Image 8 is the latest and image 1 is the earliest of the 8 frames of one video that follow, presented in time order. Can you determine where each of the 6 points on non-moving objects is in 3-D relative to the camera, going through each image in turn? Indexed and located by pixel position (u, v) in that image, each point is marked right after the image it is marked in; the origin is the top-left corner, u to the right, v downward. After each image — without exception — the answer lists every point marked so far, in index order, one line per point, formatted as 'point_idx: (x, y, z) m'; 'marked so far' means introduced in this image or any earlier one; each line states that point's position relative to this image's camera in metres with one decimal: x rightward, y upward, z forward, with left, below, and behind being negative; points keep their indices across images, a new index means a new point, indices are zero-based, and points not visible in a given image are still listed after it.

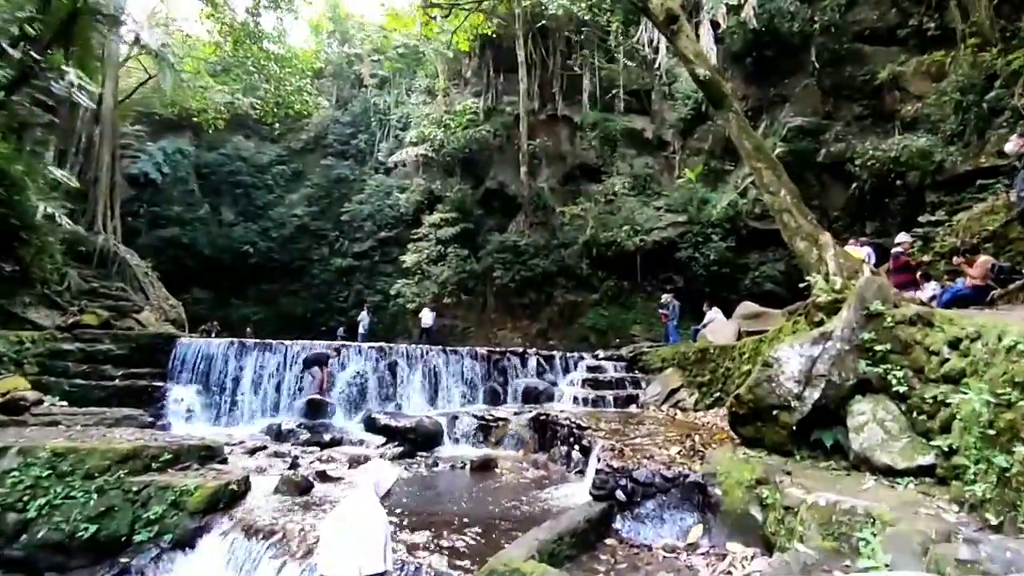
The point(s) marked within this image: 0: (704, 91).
0: (+2.3, +2.4, +6.7) m
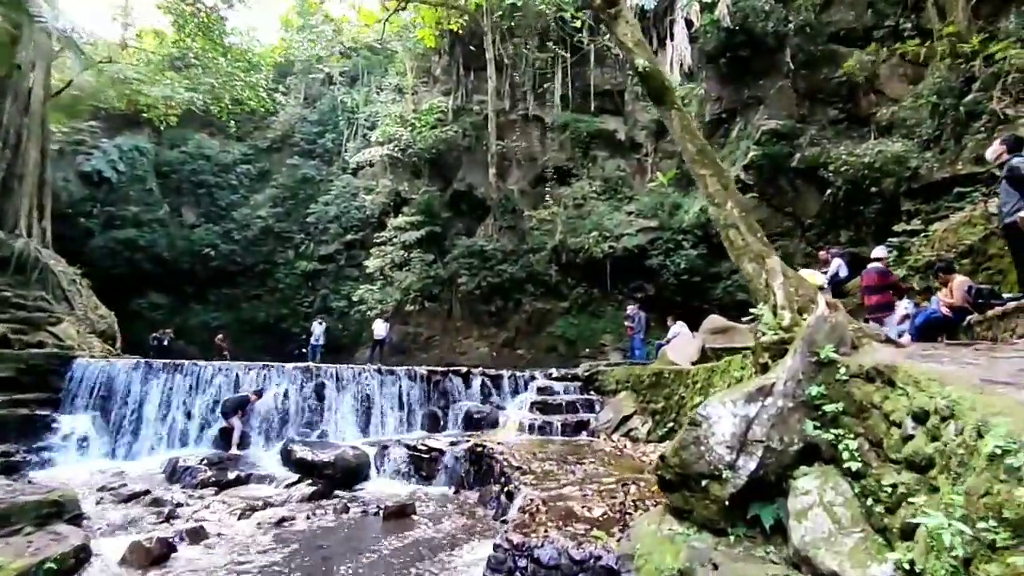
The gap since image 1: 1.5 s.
0: (+1.4, +2.1, +5.8) m
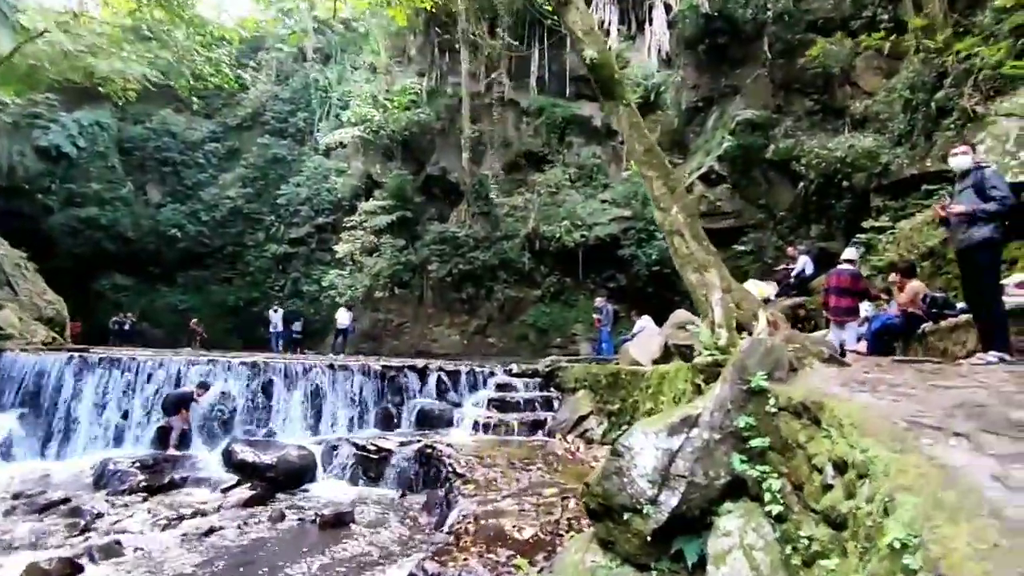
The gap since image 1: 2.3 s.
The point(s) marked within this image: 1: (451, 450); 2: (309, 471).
0: (+0.8, +2.1, +5.4) m
1: (-0.8, -2.3, +7.9) m
2: (-3.0, -2.7, +8.1) m
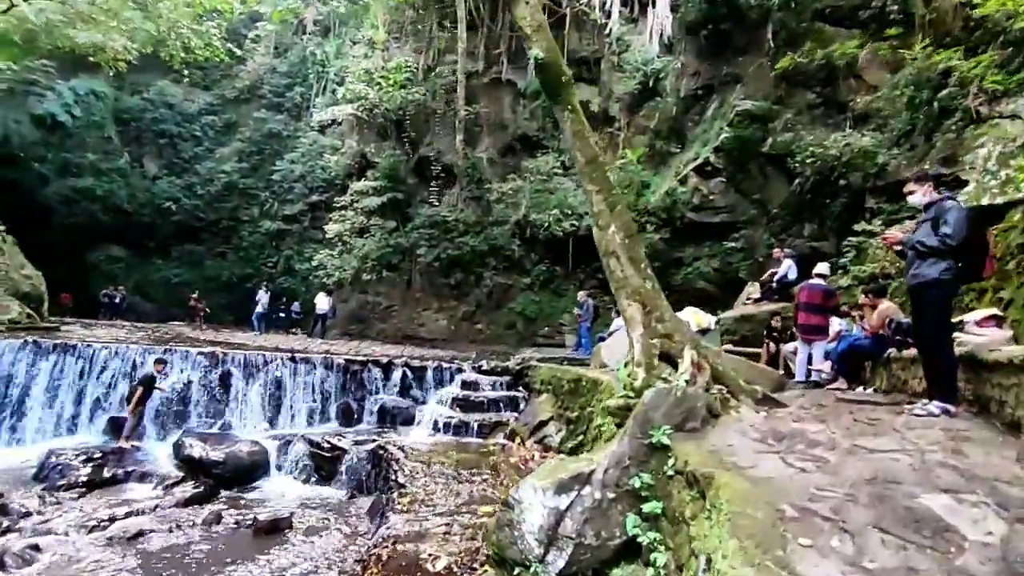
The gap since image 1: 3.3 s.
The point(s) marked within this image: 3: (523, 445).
0: (+0.3, +1.9, +5.1) m
1: (-1.5, -2.3, +7.7) m
2: (-3.6, -2.6, +7.9) m
3: (+0.1, -2.3, +8.2) m
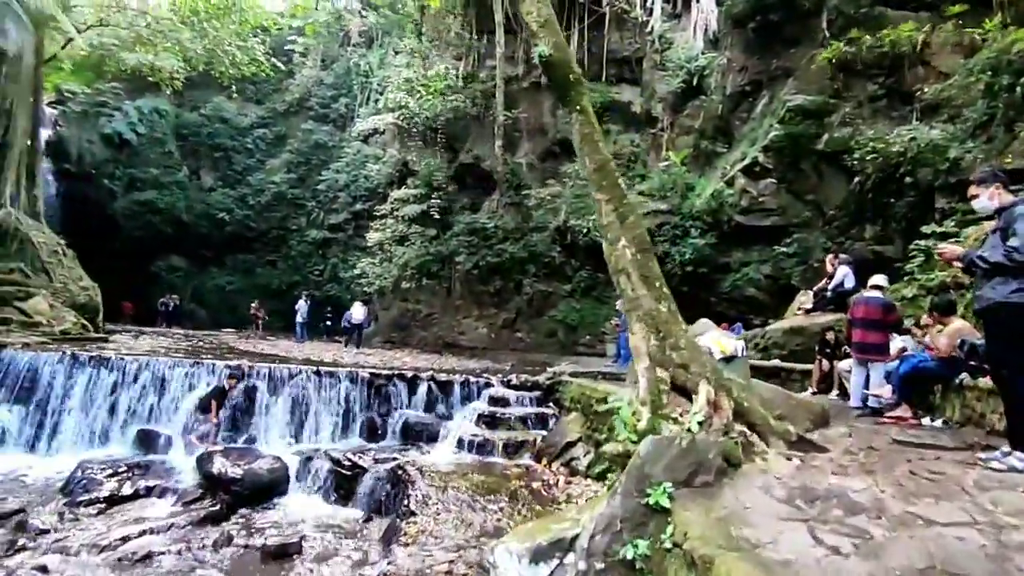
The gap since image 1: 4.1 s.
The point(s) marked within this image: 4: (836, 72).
0: (+0.3, +1.8, +4.6) m
1: (-1.2, -2.5, +7.4) m
2: (-3.3, -2.8, +7.8) m
3: (+0.5, -2.5, +7.7) m
4: (+8.8, +5.9, +15.0) m
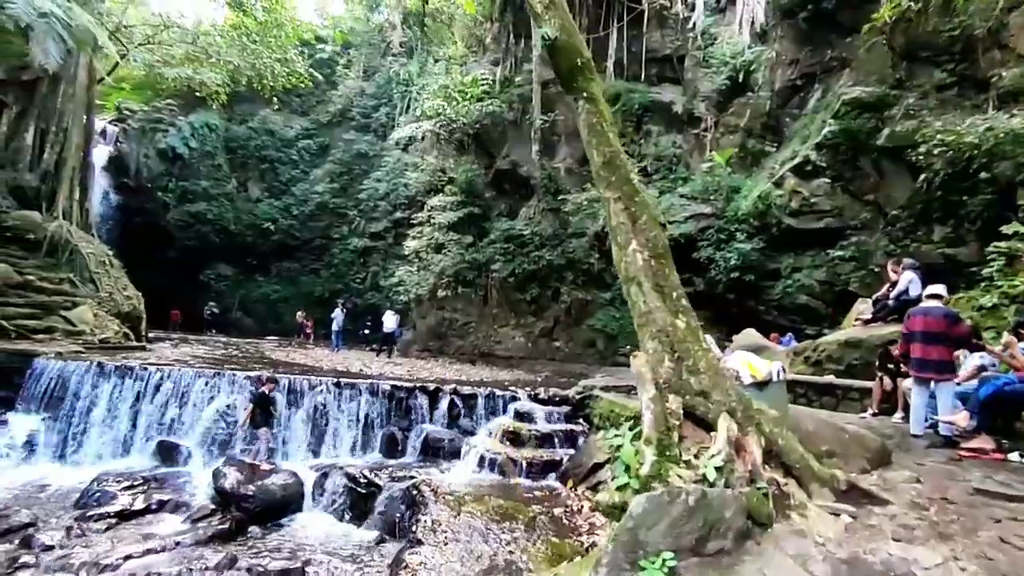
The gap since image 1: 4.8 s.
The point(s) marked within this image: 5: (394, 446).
0: (+0.3, +1.7, +4.1) m
1: (-0.9, -2.6, +7.0) m
2: (-3.0, -2.9, +7.5) m
3: (+0.8, -2.6, +7.1) m
4: (+9.7, +5.7, +13.8) m
5: (-1.9, -2.5, +8.8) m
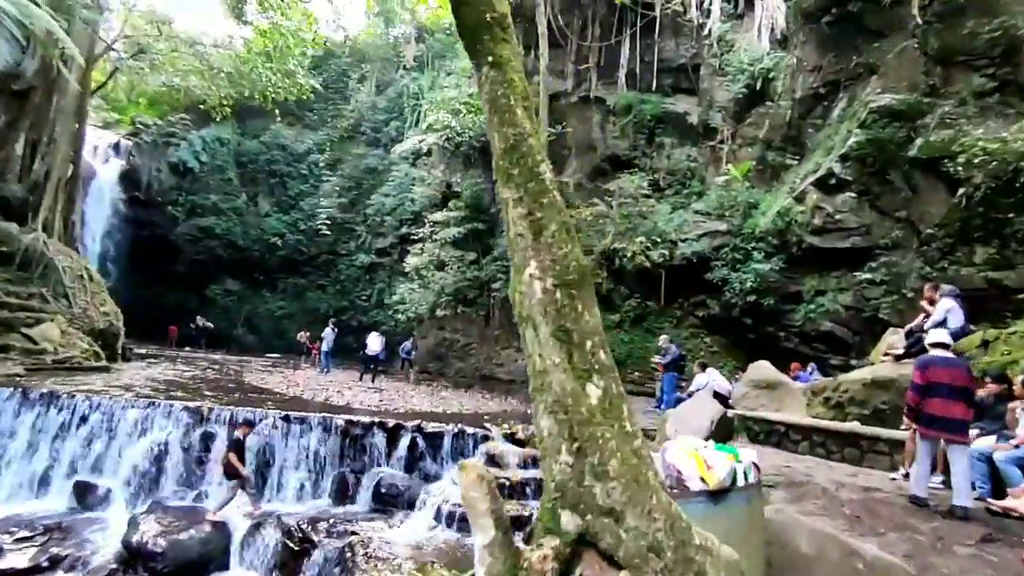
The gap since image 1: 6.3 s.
0: (-0.3, +1.5, +3.1) m
1: (-1.5, -2.9, +5.8) m
2: (-3.5, -3.2, +6.5) m
3: (+0.2, -2.9, +5.9) m
4: (+9.5, +5.1, +12.5) m
5: (-2.3, -2.8, +7.7) m
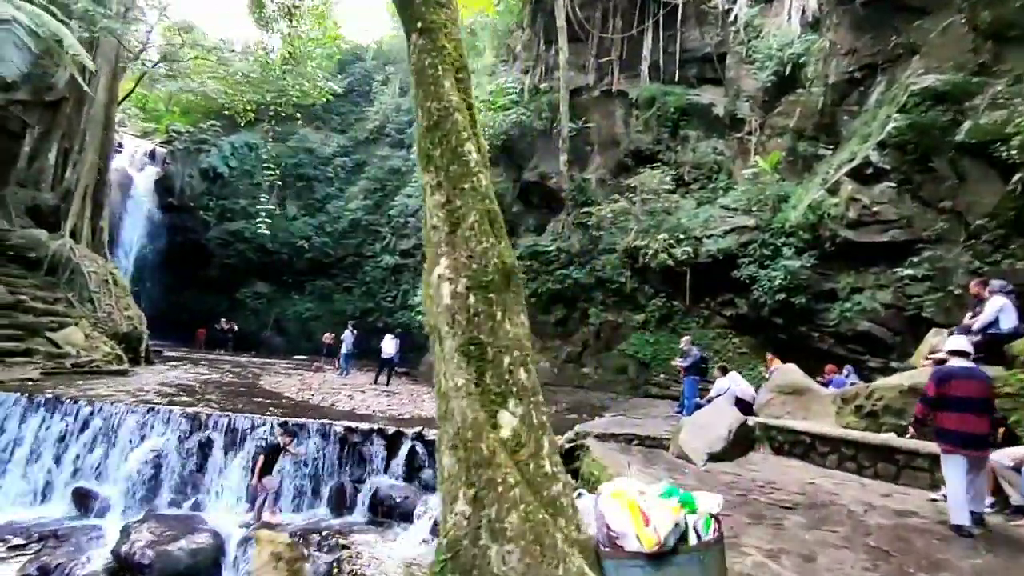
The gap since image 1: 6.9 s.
0: (-0.6, +1.5, +2.7) m
1: (-1.5, -2.9, +5.5) m
2: (-3.5, -3.2, +6.3) m
3: (+0.2, -2.9, +5.5) m
4: (+9.8, +5.1, +11.5) m
5: (-2.3, -2.9, +7.4) m
